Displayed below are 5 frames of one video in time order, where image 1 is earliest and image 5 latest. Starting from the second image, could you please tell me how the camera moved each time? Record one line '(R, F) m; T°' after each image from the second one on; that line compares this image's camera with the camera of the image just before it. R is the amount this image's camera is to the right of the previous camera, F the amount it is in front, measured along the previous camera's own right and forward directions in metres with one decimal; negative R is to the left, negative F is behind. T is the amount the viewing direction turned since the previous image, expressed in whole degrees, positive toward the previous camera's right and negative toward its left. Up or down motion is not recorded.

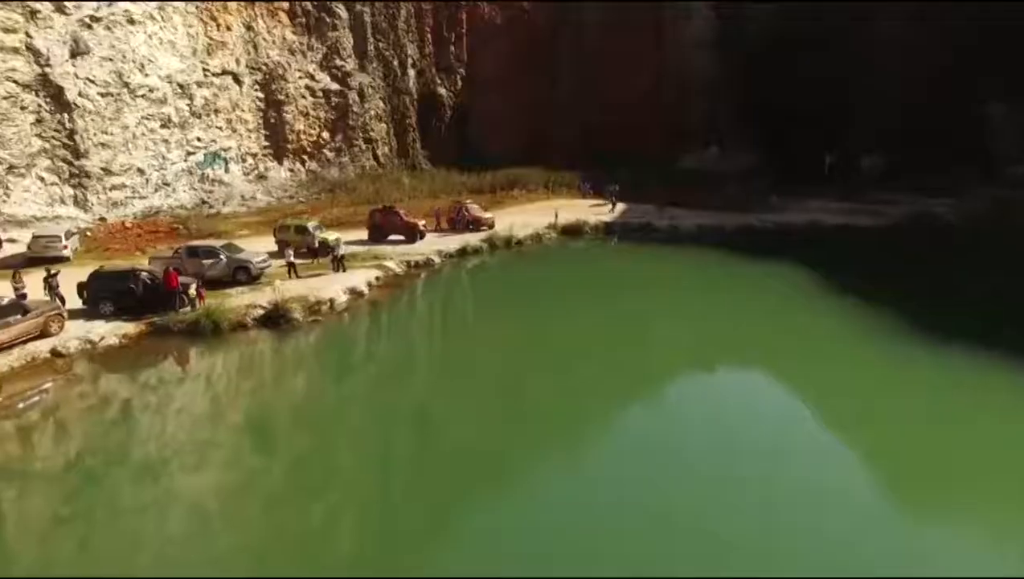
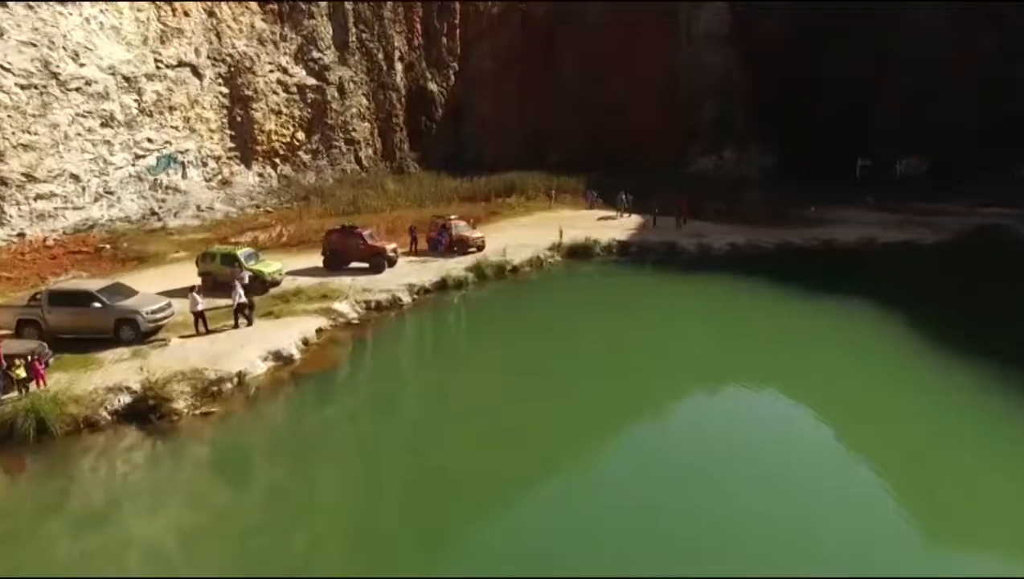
(+0.1, +3.5) m; 0°
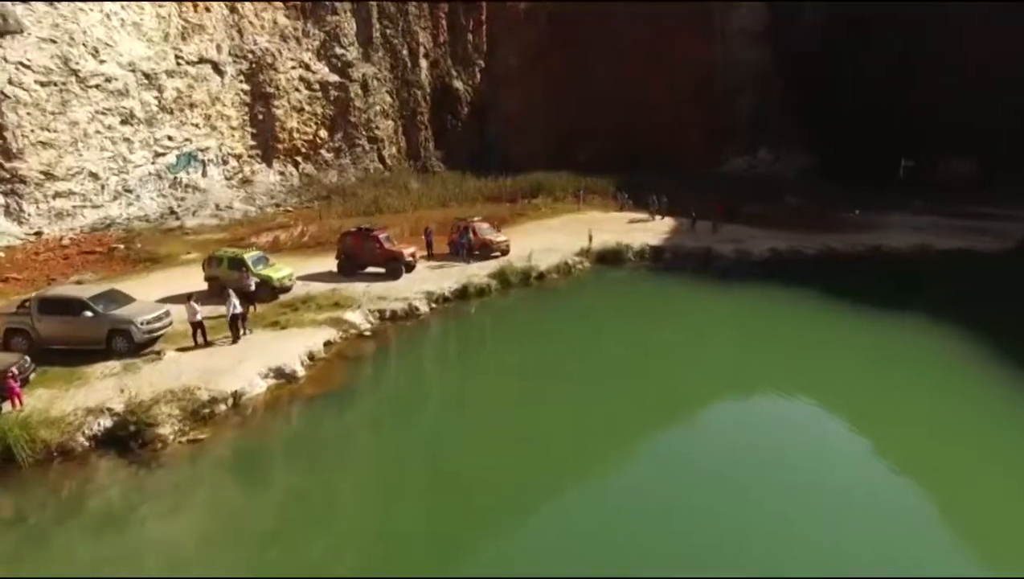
(0.0, +0.9) m; -2°
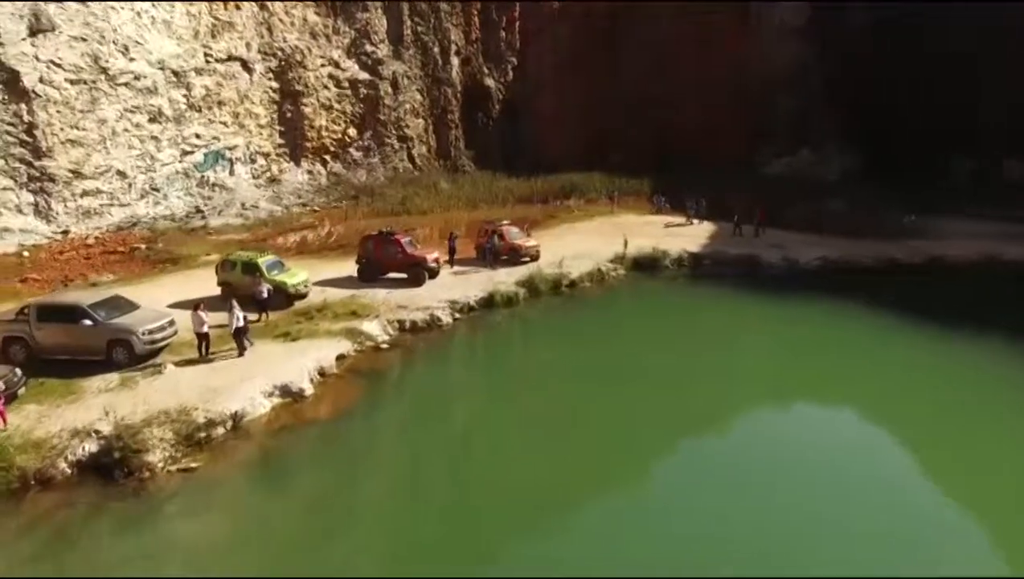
(0.0, +0.8) m; -3°
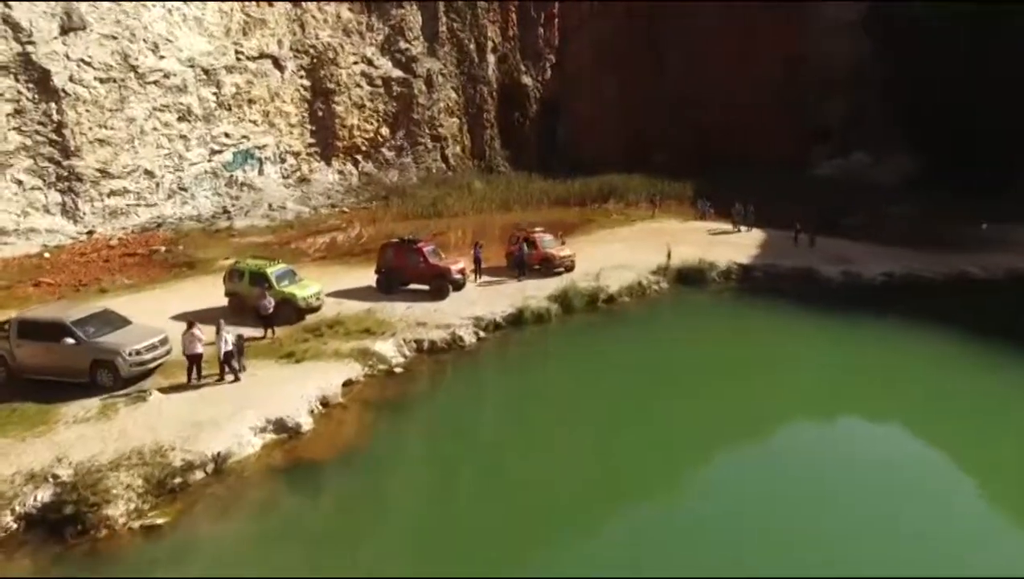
(+0.1, +1.0) m; -3°
